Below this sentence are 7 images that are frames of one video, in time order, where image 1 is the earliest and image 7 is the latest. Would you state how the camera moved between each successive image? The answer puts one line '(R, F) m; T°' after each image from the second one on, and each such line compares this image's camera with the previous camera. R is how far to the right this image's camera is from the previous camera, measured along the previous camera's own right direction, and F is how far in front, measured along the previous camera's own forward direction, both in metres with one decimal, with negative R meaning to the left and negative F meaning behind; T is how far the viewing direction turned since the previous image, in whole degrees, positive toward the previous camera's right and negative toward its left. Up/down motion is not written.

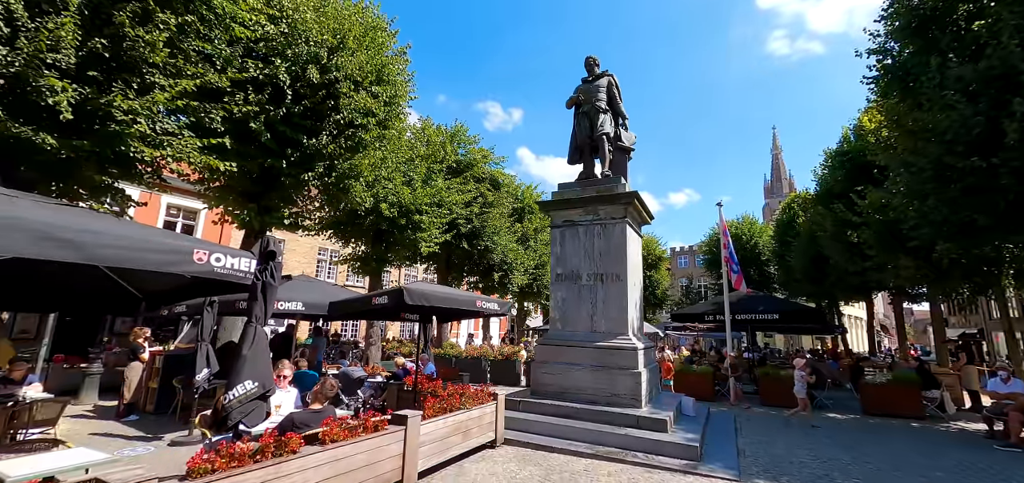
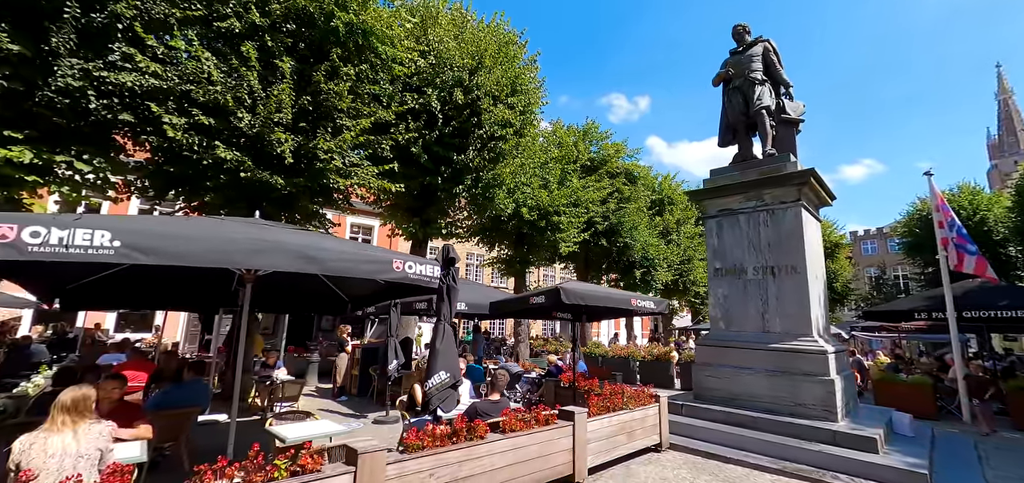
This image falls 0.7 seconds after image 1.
(-0.1, -0.1) m; -18°
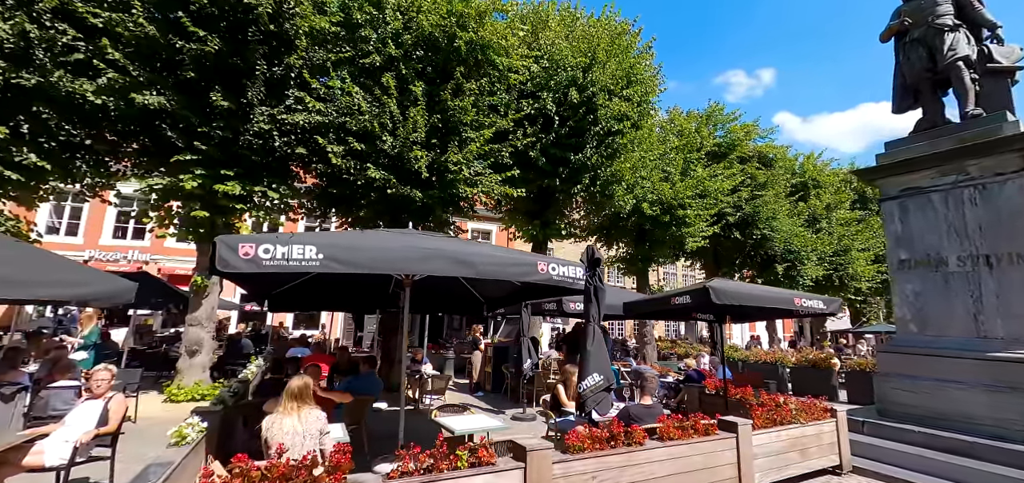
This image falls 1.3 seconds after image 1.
(-0.1, 0.0) m; -16°
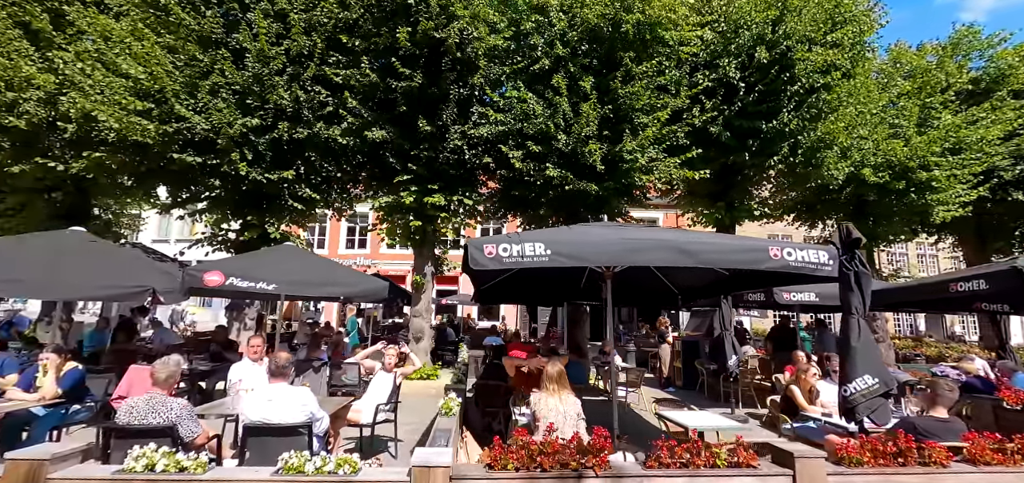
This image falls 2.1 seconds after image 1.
(-0.3, -0.1) m; -22°
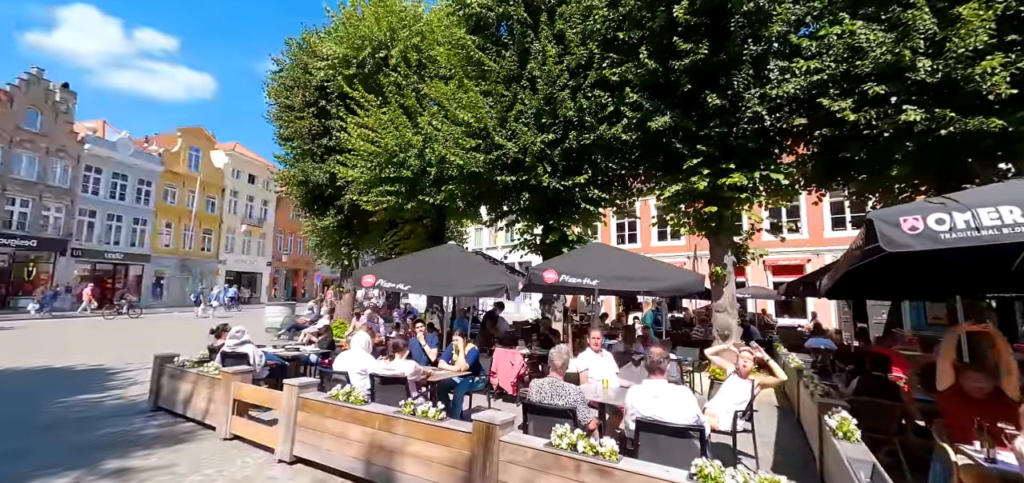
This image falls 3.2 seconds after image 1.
(-0.5, +0.1) m; -35°
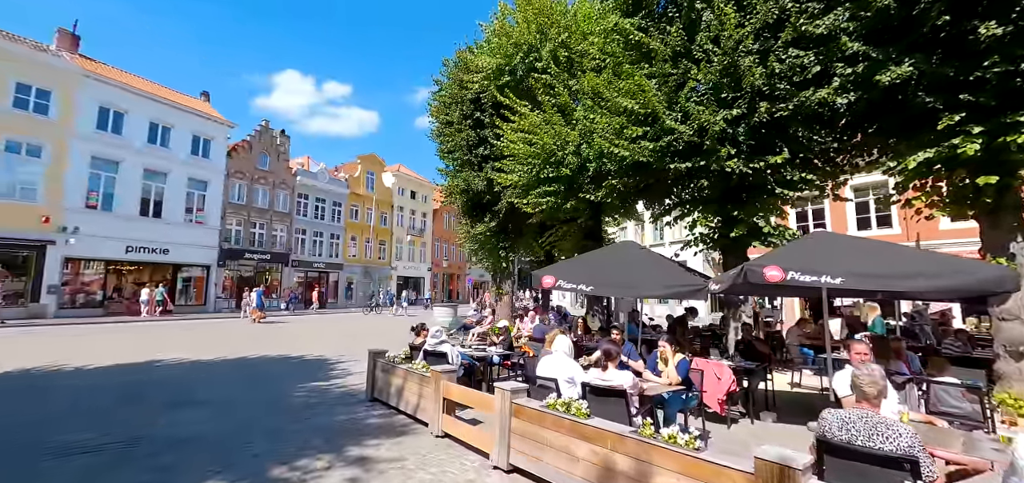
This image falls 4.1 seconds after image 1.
(-0.6, +0.3) m; -18°
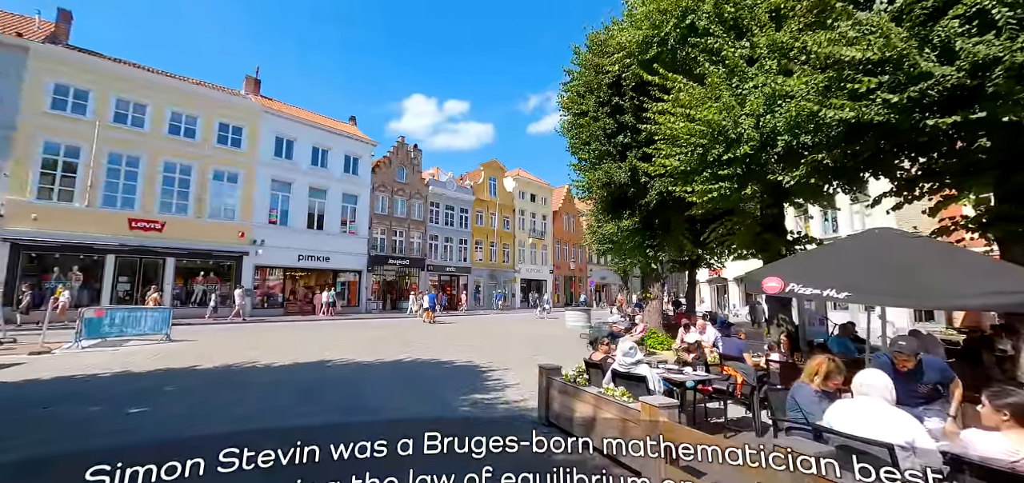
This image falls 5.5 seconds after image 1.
(-0.9, +1.0) m; -15°
